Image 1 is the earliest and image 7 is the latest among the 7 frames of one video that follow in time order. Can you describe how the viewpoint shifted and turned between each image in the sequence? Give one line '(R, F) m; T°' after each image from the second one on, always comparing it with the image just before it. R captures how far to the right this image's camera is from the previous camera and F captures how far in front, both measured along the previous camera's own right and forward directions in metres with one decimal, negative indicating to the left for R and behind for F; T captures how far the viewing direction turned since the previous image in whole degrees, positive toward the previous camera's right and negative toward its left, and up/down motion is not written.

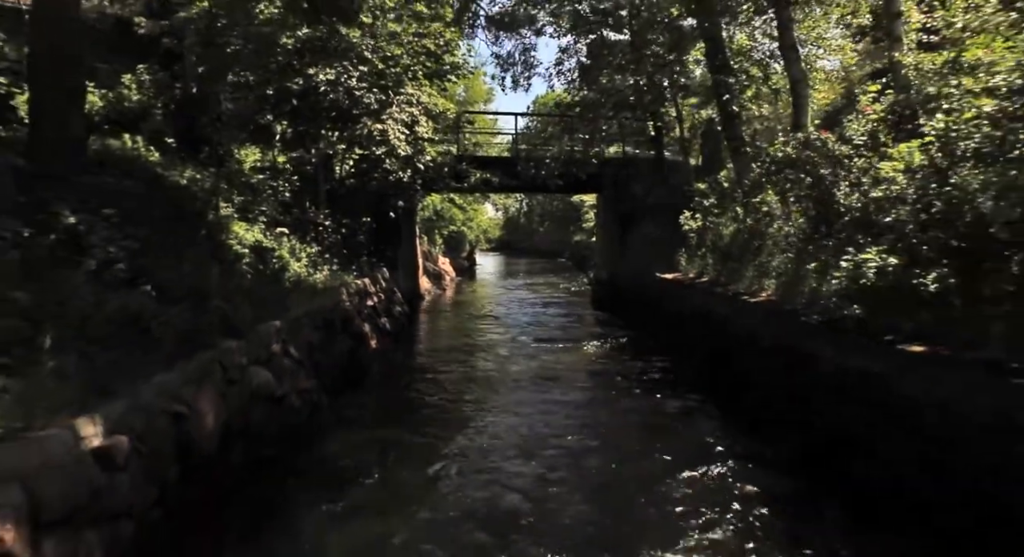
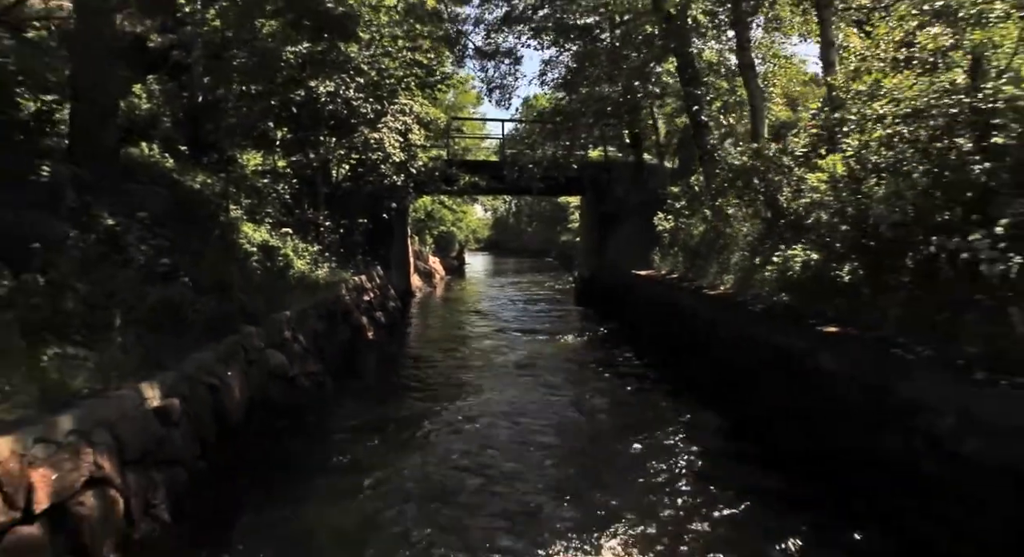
(+0.1, -1.0) m; +1°
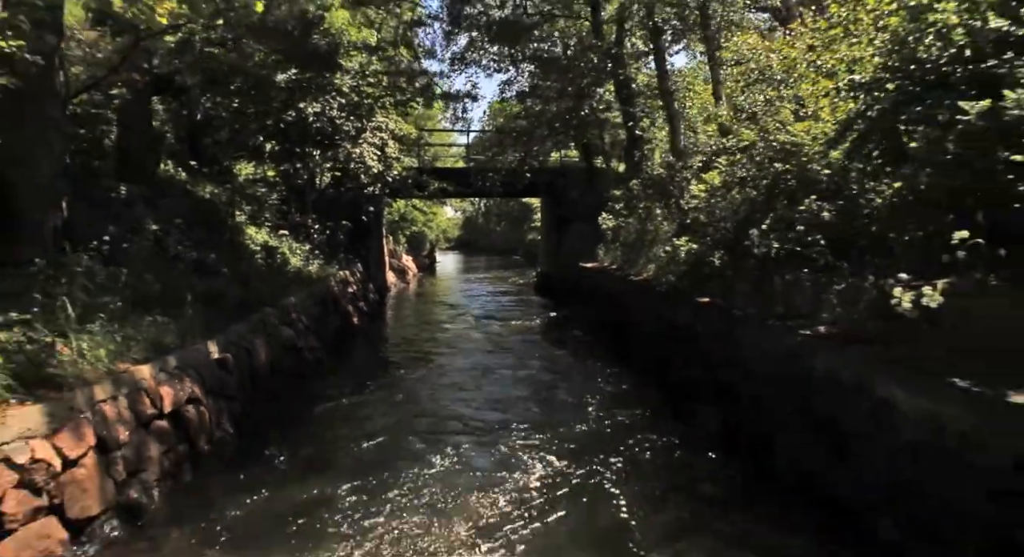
(+0.2, -2.1) m; +3°
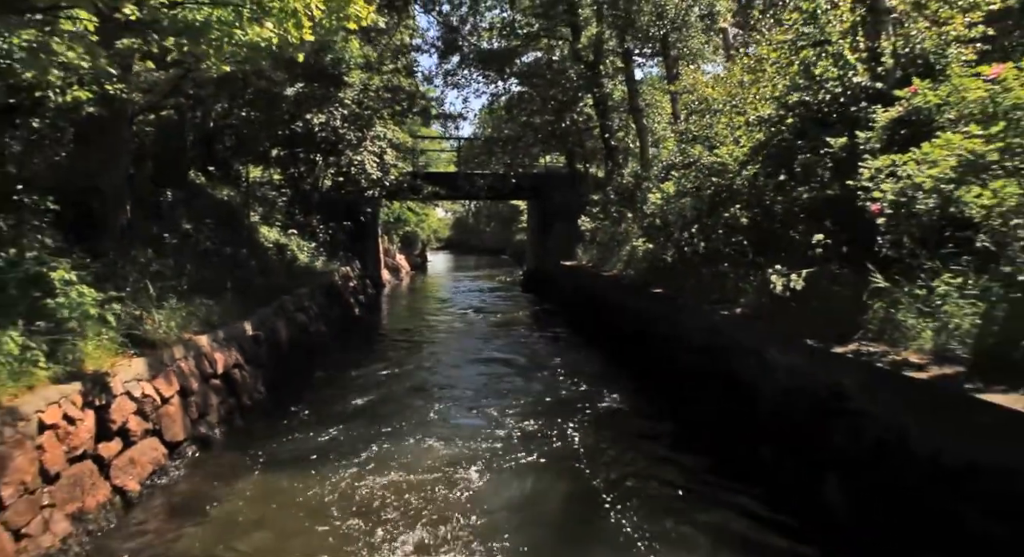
(+0.1, -1.5) m; +1°
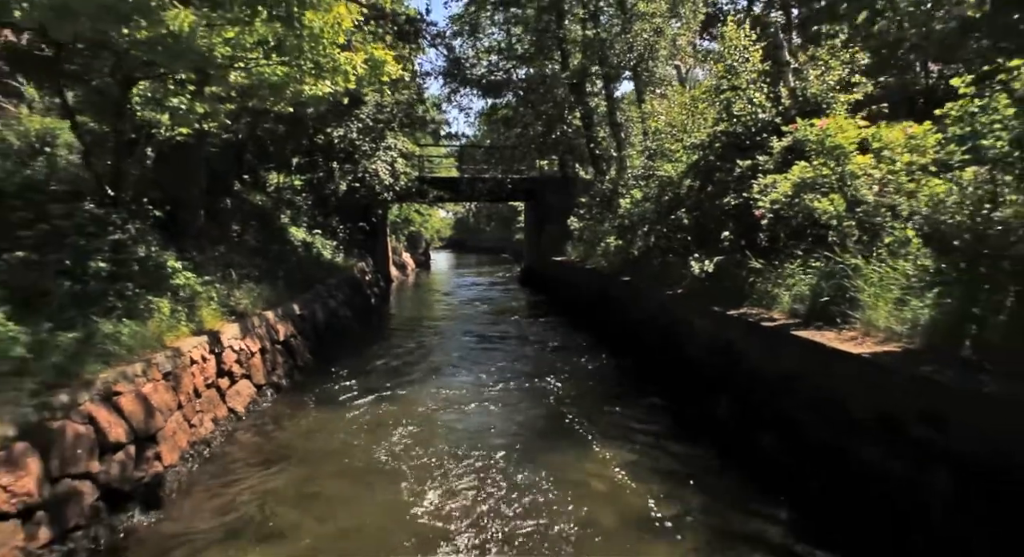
(+0.1, -2.0) m; 0°
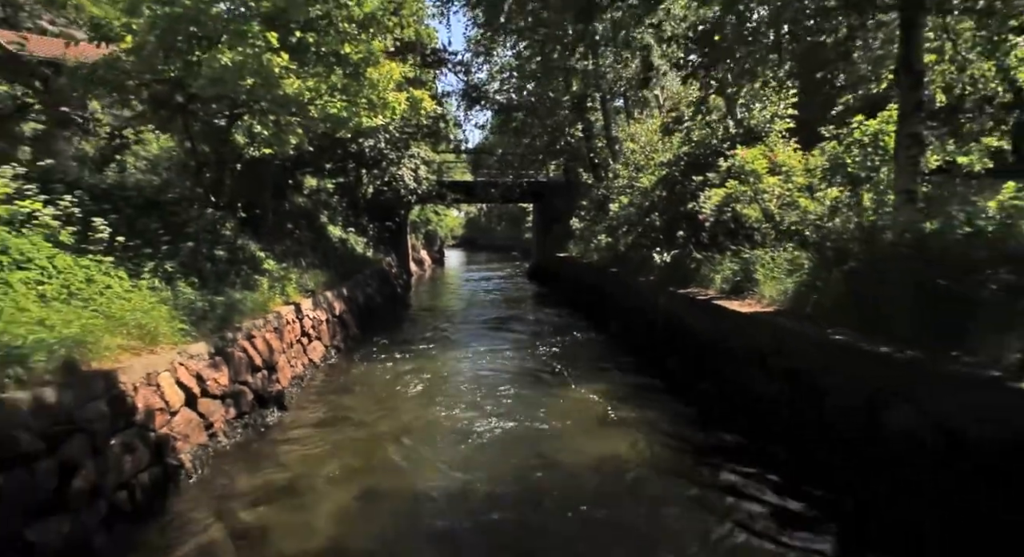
(+0.1, -2.3) m; -1°
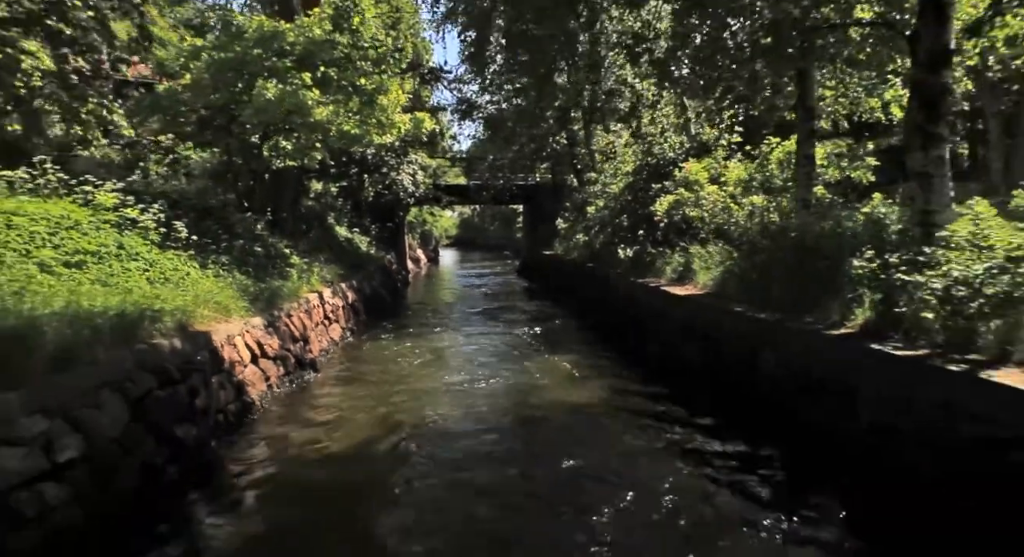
(+0.1, -1.8) m; +1°
